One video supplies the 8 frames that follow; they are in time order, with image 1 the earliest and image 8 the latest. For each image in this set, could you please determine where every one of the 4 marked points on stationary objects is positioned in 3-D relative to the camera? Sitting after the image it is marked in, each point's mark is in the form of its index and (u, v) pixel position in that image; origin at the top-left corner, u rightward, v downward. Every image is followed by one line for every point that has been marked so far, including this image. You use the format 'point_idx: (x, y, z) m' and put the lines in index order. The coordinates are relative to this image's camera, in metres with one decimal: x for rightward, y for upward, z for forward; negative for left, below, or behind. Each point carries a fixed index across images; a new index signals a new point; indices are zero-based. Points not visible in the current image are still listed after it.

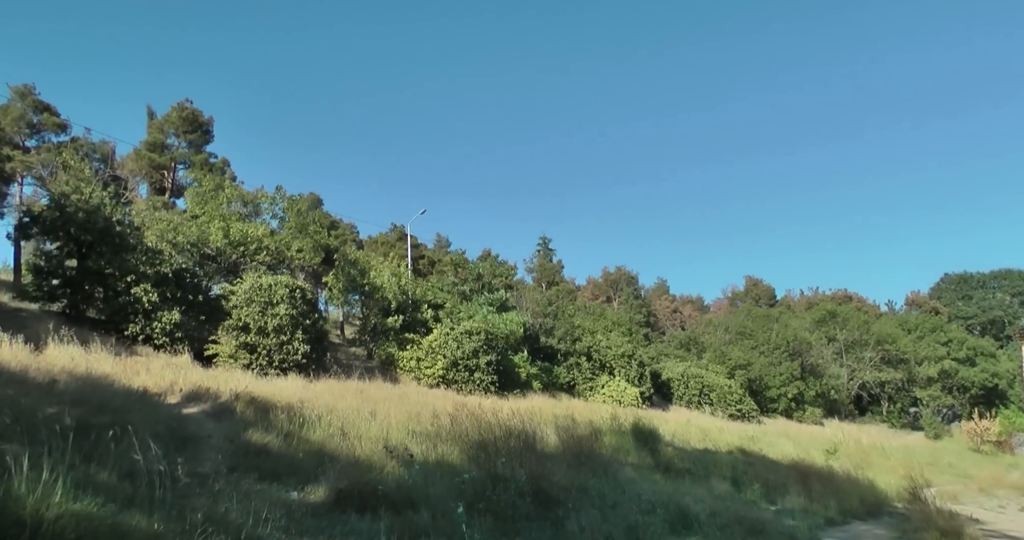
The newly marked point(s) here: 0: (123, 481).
0: (-3.9, -2.1, +6.0) m
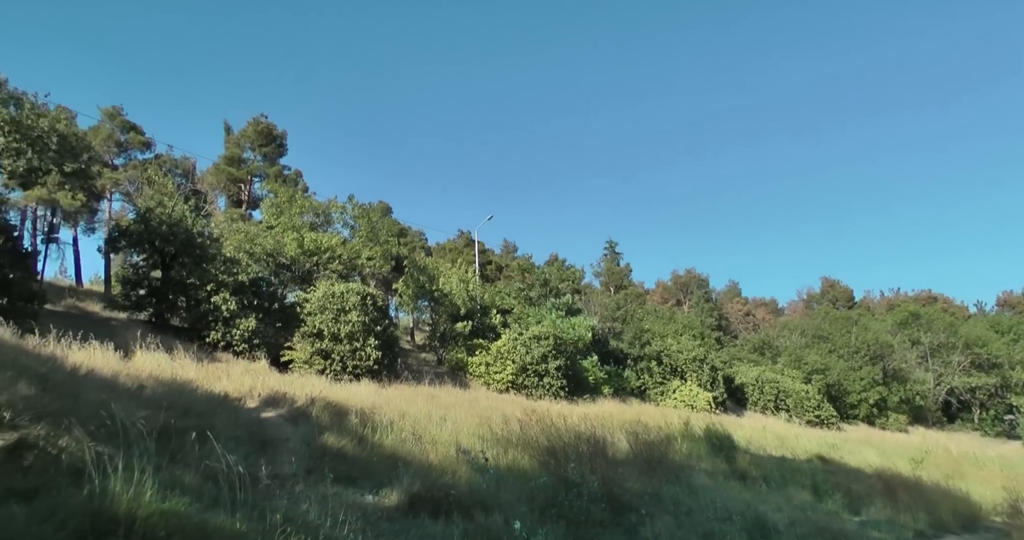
0: (-3.2, -2.2, +6.2) m
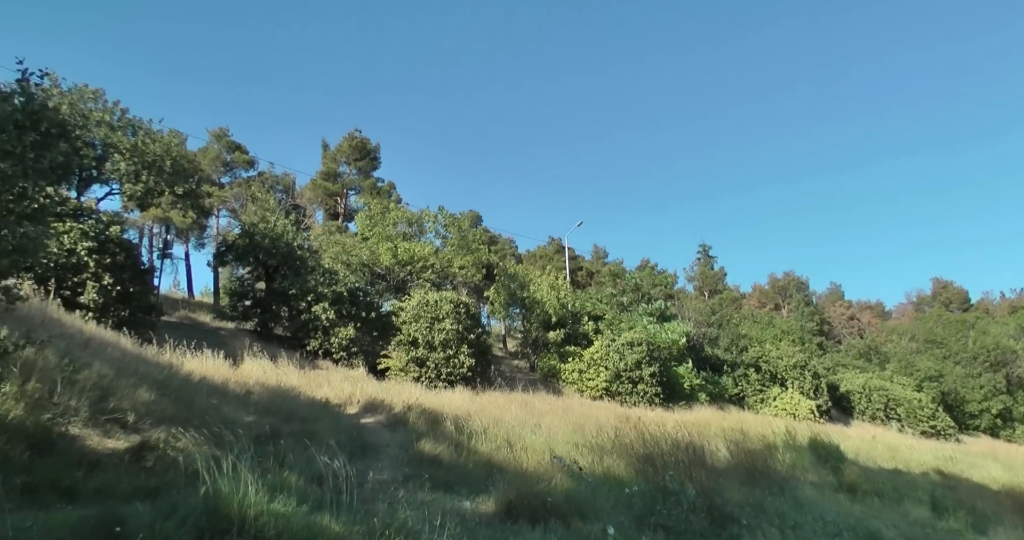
0: (-2.1, -2.3, +6.4) m
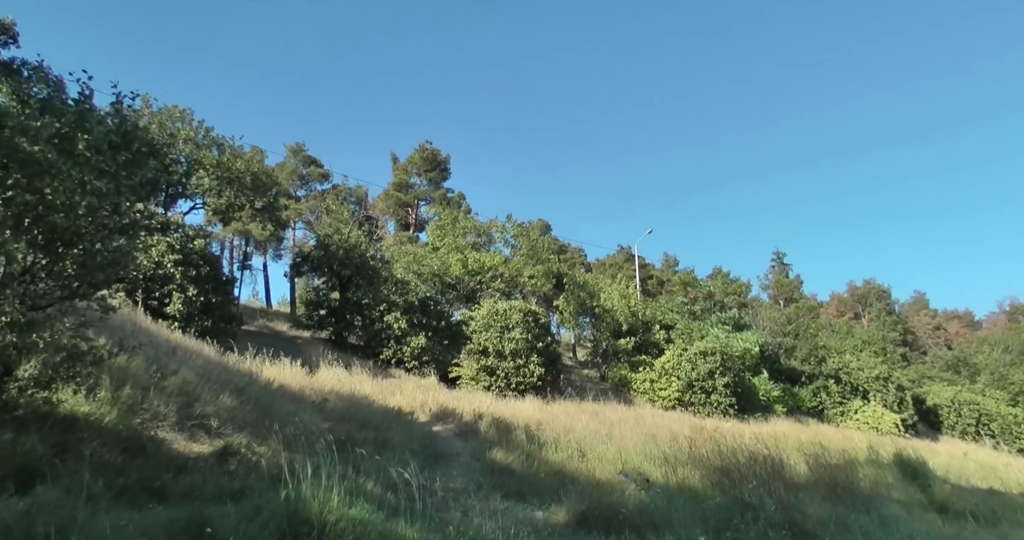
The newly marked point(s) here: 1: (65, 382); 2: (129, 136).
0: (-1.4, -2.4, +6.5) m
1: (-4.9, -1.2, +6.5) m
2: (-4.3, +1.5, +6.9) m
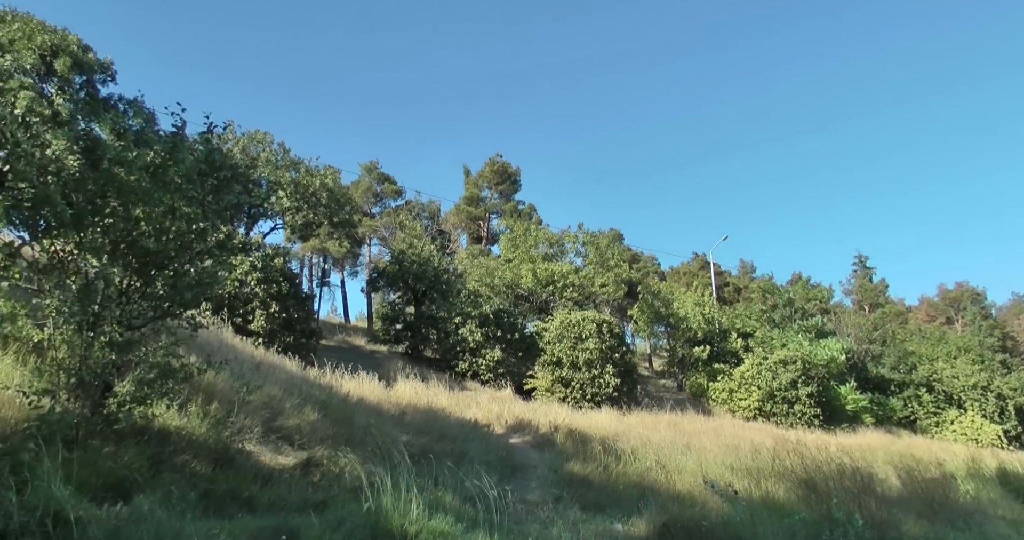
0: (-0.5, -2.6, +6.6) m
1: (-4.0, -1.5, +6.8) m
2: (-3.5, +1.3, +7.1) m
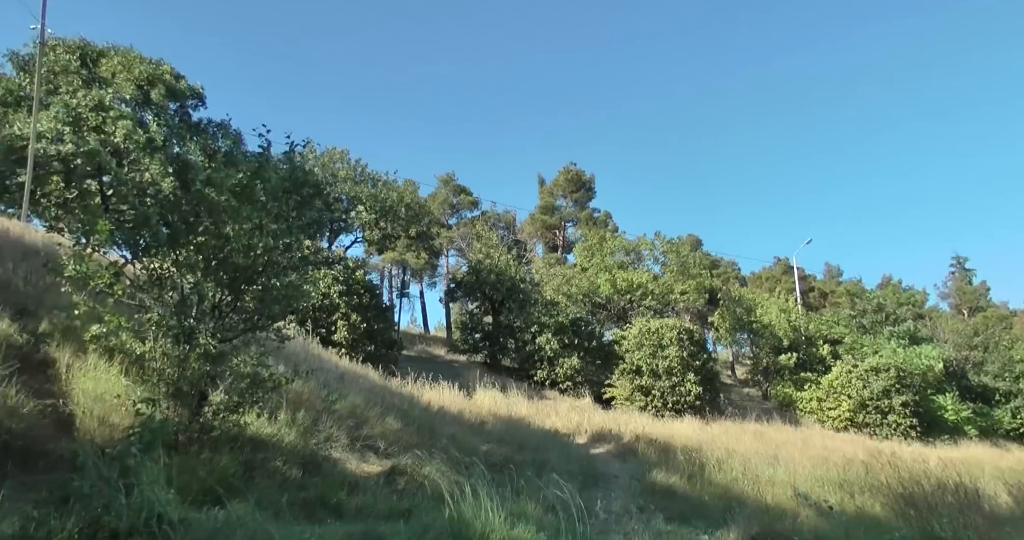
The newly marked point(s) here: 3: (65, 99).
0: (+0.4, -2.7, +6.6) m
1: (-3.1, -1.6, +7.1) m
2: (-2.7, +1.1, +7.4) m
3: (-5.1, +2.0, +6.8) m
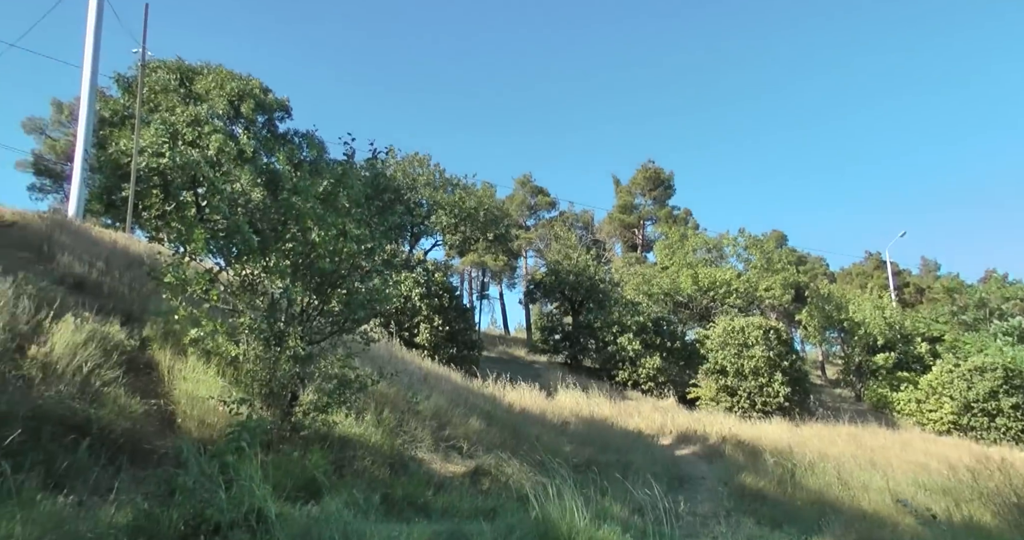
0: (+1.3, -2.7, +6.5) m
1: (-2.2, -1.7, +7.3) m
2: (-1.7, +1.1, +7.6) m
3: (-4.2, +1.9, +7.2) m
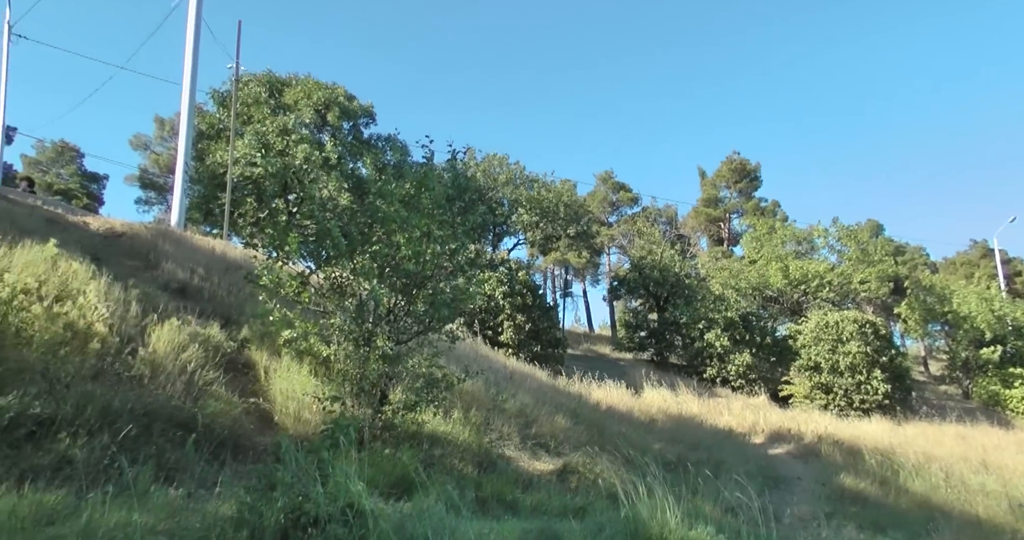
0: (+2.3, -2.6, +6.4) m
1: (-1.1, -1.7, +7.5) m
2: (-0.7, +1.1, +7.7) m
3: (-3.3, +1.8, +7.6) m
